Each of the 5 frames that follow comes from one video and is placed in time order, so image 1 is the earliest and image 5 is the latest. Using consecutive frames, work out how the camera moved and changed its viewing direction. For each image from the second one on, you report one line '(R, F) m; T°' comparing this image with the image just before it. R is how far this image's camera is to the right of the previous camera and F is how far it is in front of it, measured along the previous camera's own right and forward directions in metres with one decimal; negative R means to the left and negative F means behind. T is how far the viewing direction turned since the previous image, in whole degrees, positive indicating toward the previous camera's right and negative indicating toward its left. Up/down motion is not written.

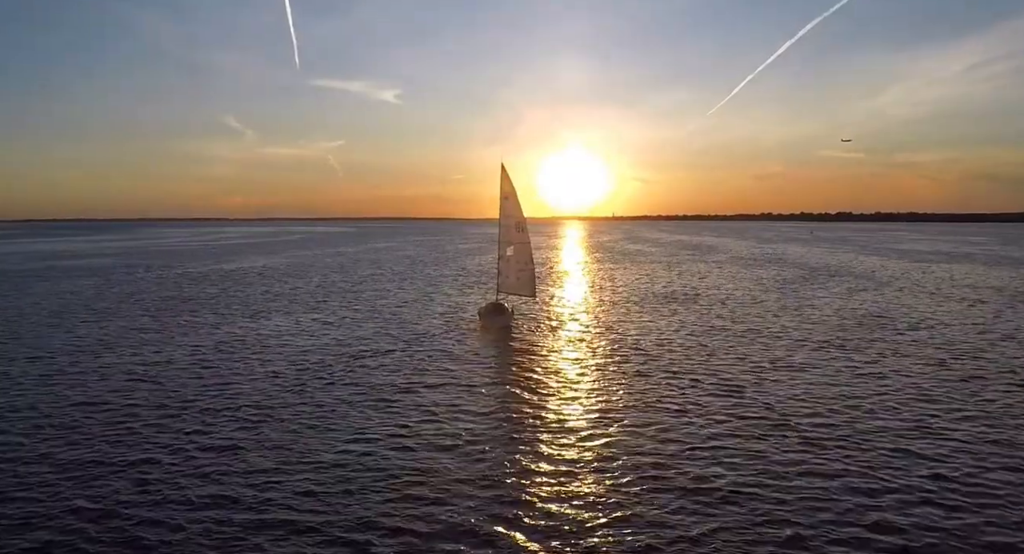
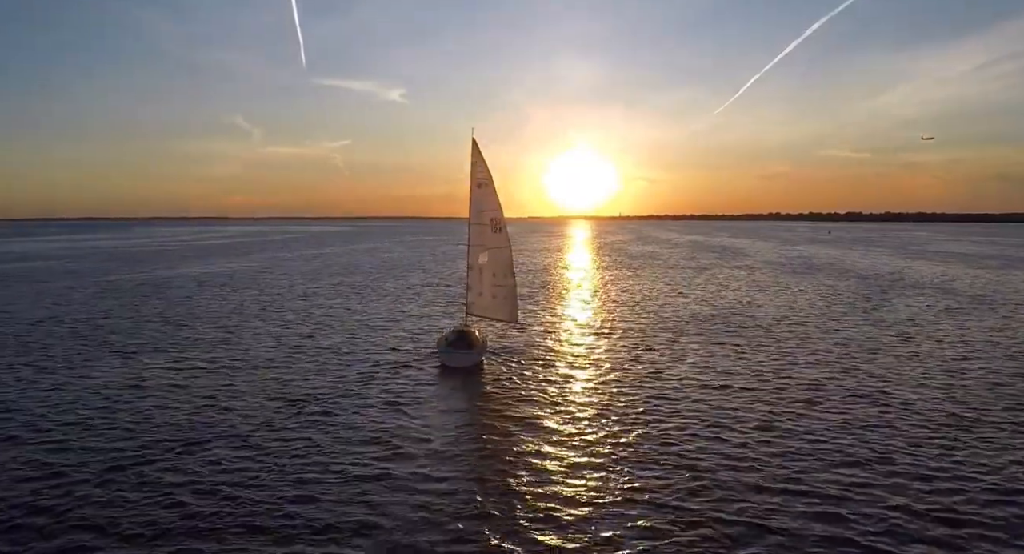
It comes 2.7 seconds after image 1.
(+1.3, +13.0) m; 0°
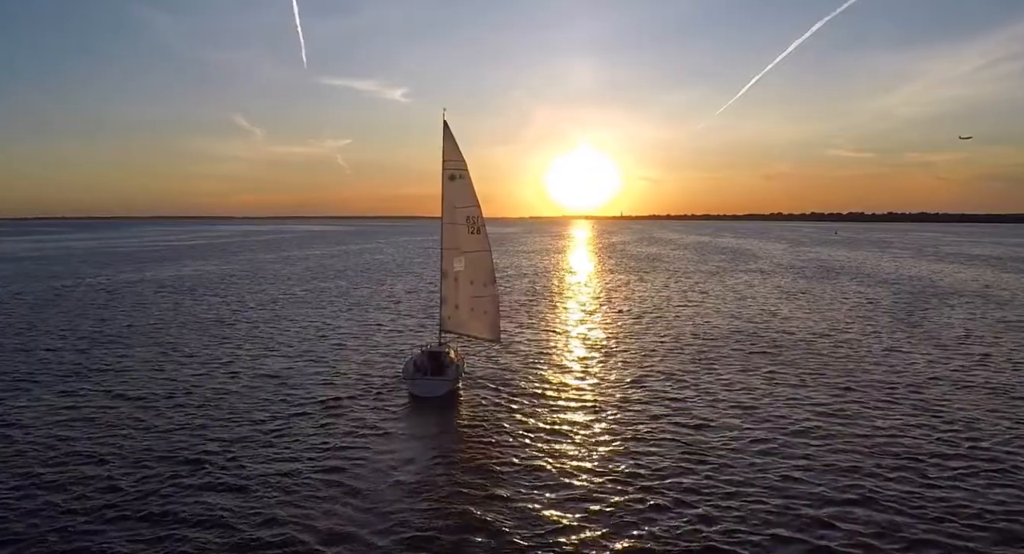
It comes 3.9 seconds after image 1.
(+0.8, +5.6) m; 0°
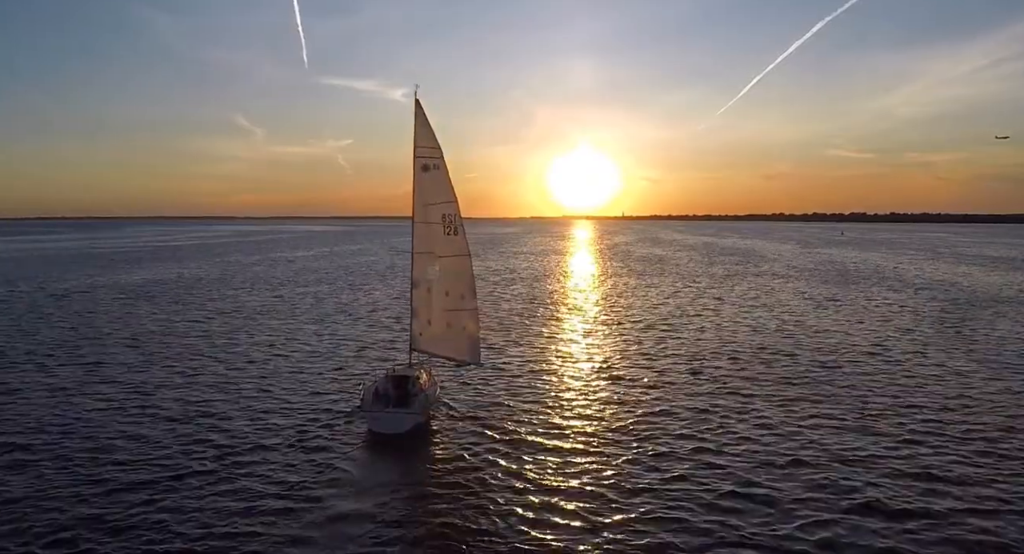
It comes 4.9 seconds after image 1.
(+0.5, +4.5) m; 0°
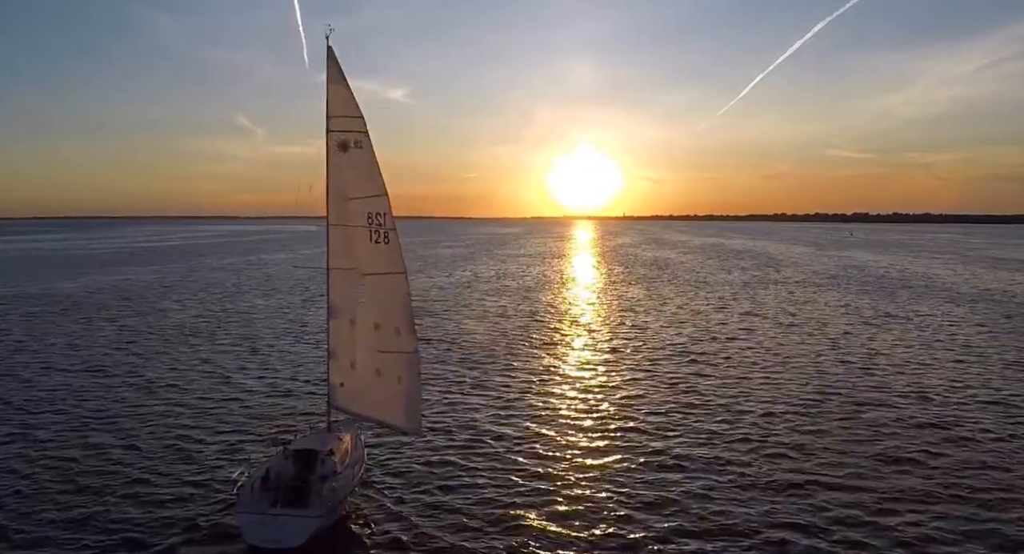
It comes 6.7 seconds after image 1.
(+0.9, +6.9) m; 0°
